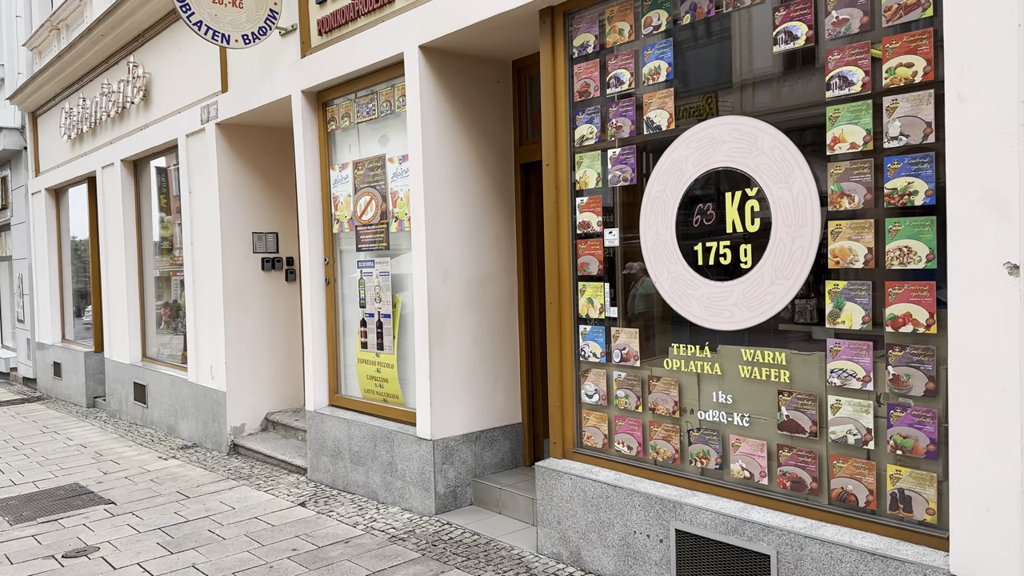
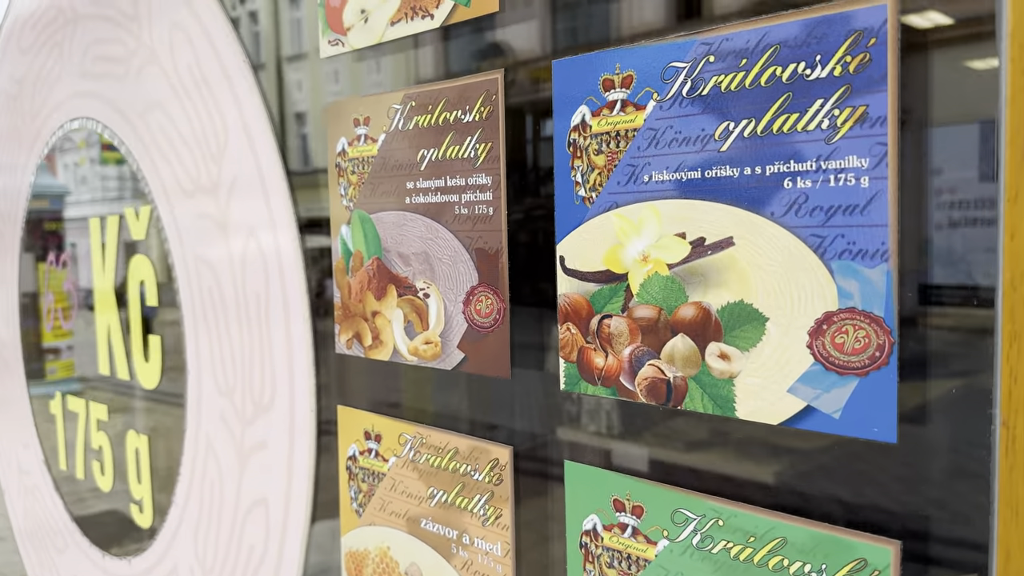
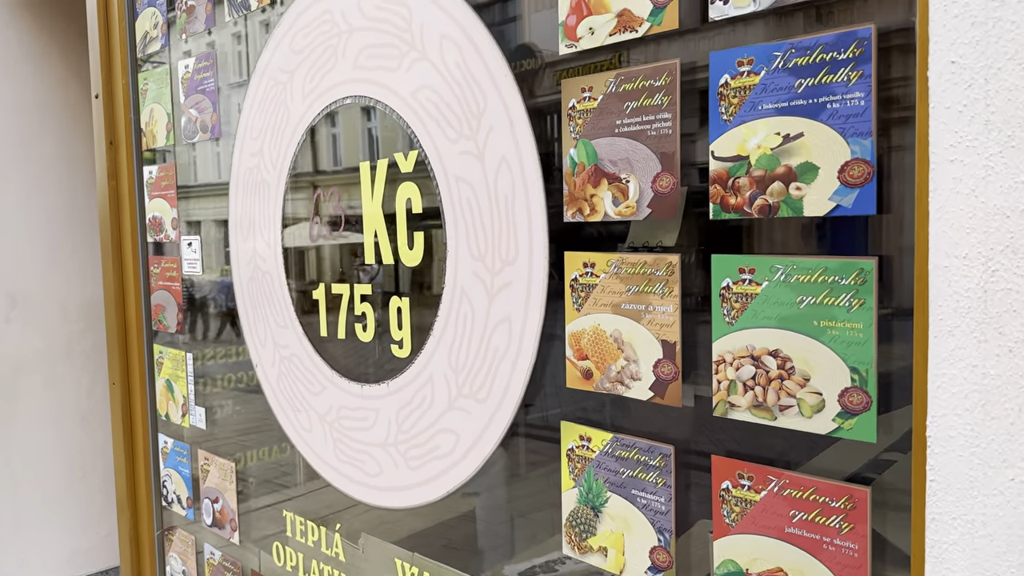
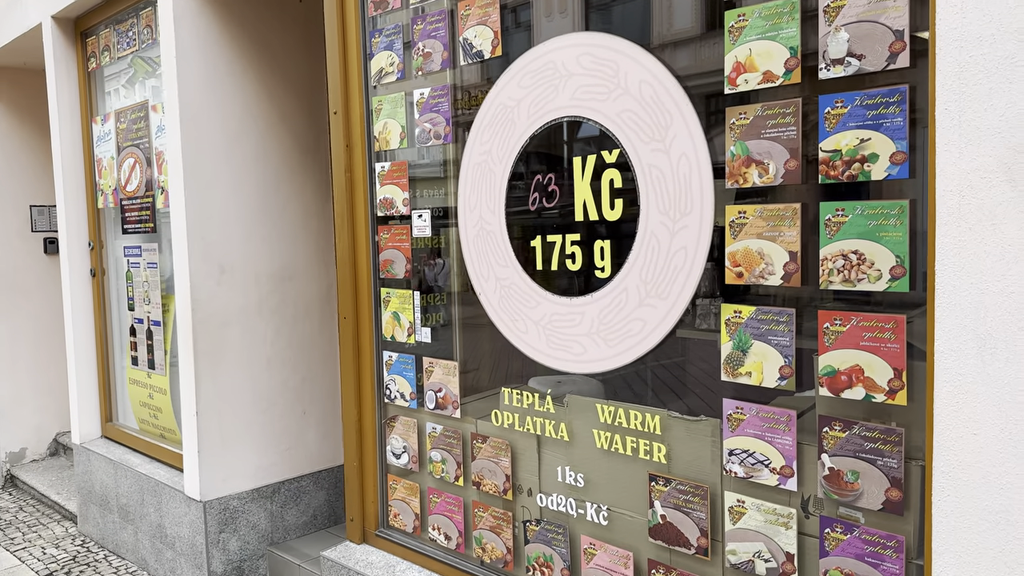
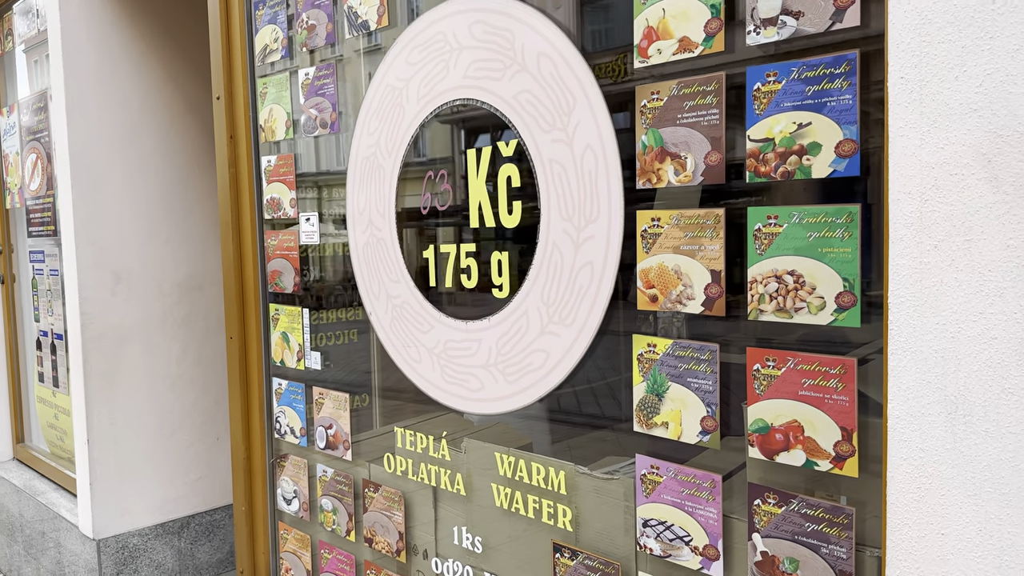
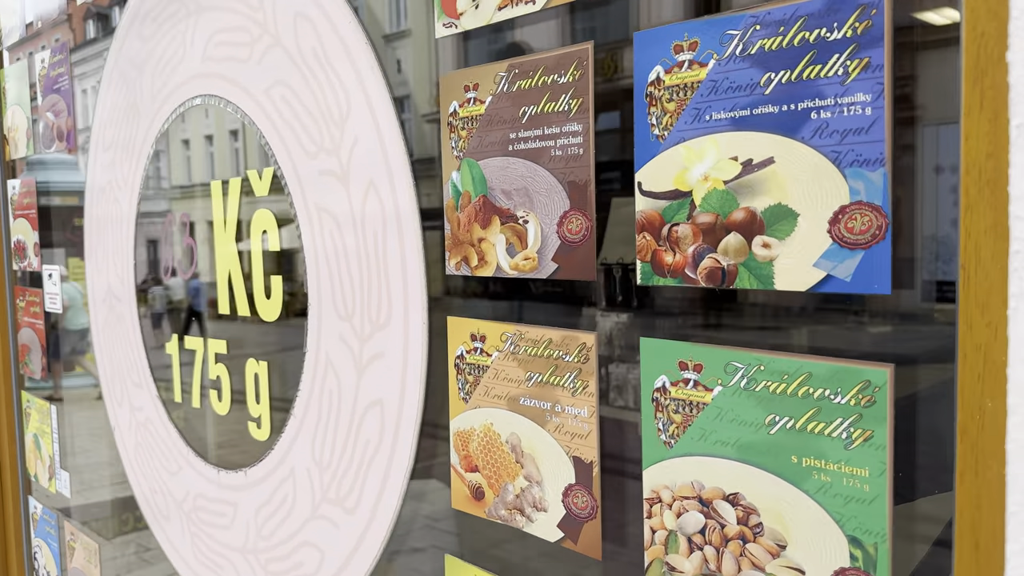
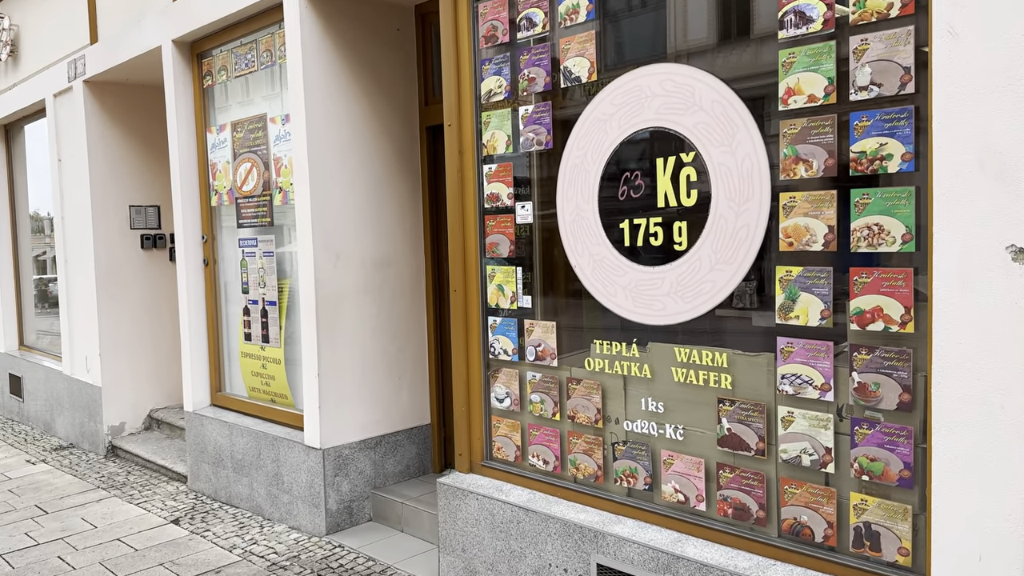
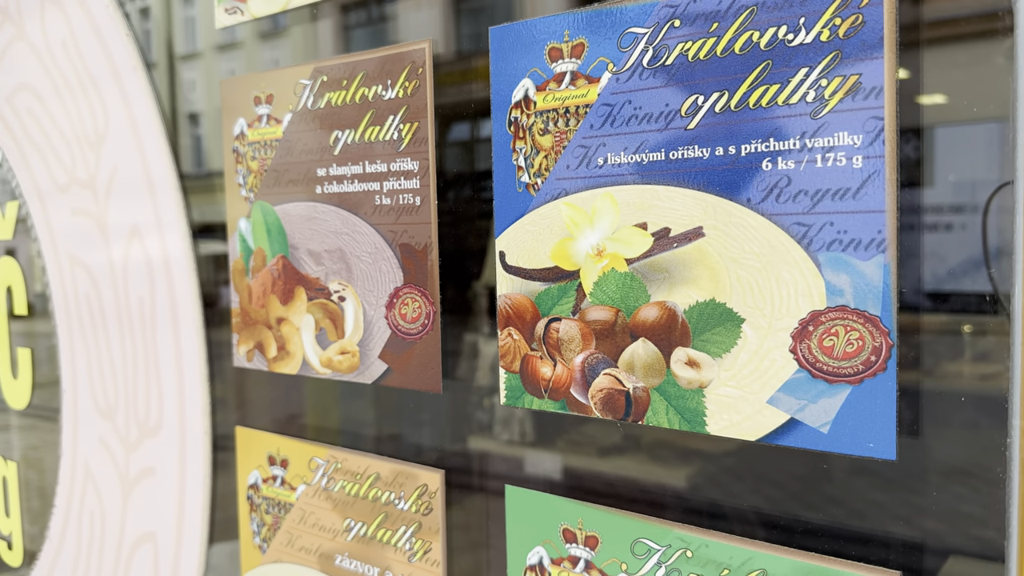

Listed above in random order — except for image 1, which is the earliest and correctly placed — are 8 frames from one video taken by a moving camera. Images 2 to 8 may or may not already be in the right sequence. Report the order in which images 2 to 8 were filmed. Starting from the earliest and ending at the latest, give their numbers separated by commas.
7, 4, 5, 3, 6, 2, 8
